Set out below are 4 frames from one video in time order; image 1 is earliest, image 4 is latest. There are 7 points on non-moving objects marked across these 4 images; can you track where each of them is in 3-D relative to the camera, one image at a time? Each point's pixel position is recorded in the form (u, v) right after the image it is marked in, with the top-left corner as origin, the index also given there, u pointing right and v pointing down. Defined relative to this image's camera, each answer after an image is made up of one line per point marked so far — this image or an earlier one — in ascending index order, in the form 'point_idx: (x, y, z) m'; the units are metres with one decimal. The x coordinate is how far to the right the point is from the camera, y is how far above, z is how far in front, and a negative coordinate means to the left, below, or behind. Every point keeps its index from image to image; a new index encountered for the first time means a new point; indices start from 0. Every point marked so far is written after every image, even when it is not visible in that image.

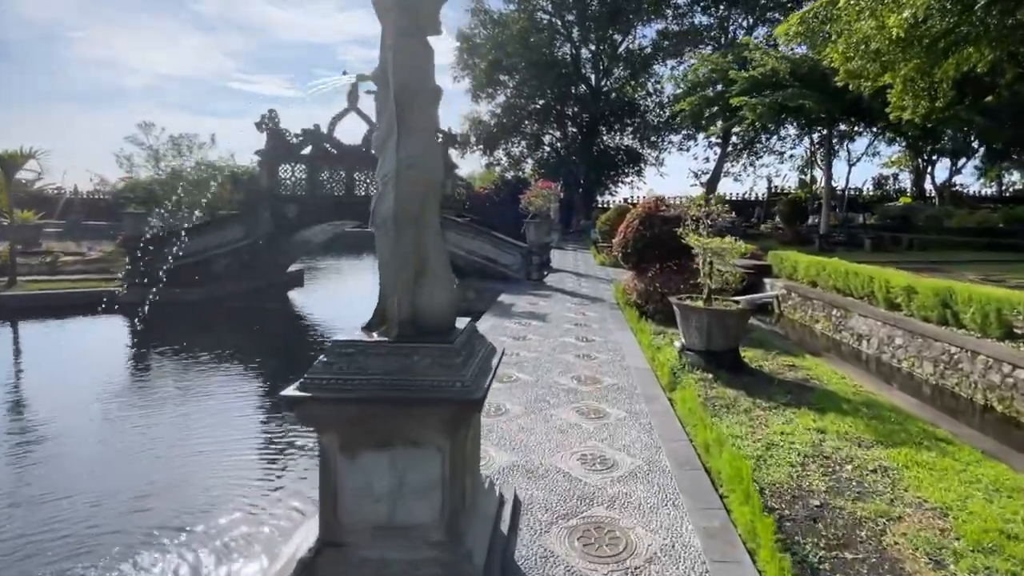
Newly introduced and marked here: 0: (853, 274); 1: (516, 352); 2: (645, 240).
0: (+5.1, +0.2, +8.6) m
1: (0.0, -0.7, +5.7) m
2: (+2.0, +0.7, +8.4) m
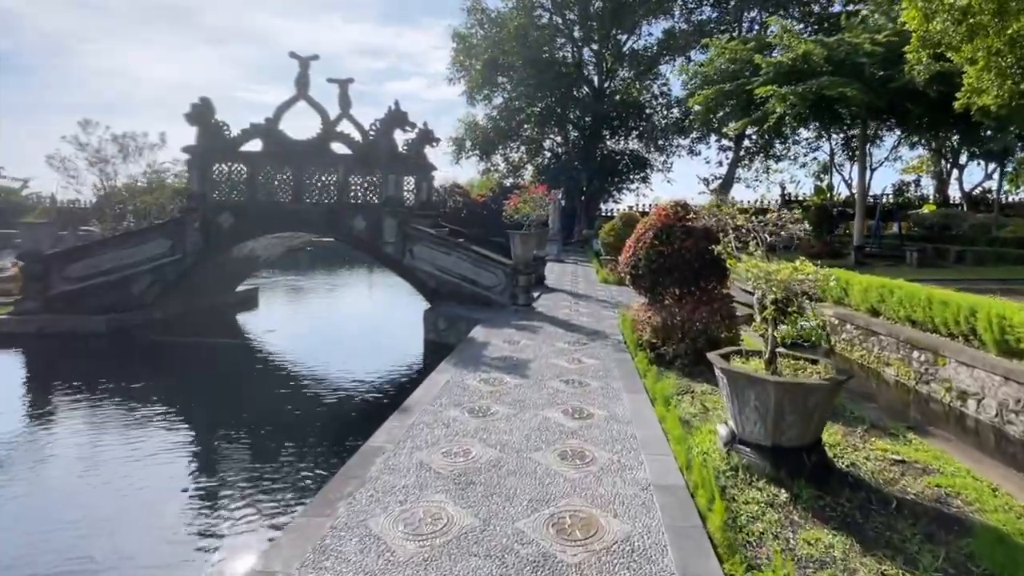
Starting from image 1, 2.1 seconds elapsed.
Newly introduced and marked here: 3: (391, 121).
0: (+4.8, -0.2, +6.4) m
1: (-0.3, -1.0, +3.6) m
2: (+1.7, +0.3, +6.3) m
3: (-2.1, +3.0, +10.1) m
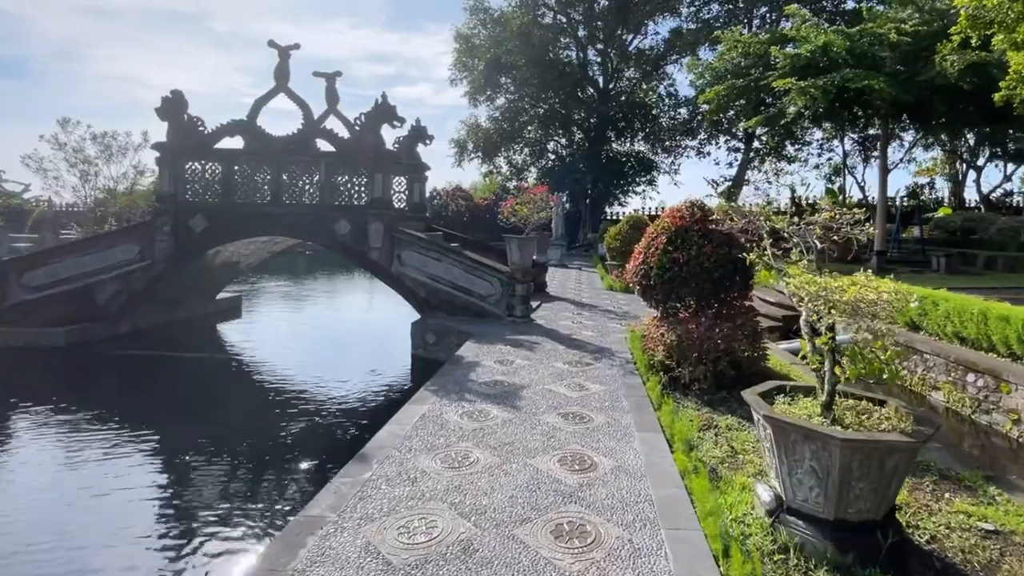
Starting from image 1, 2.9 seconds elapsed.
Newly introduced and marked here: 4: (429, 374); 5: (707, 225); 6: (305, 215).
0: (+4.7, -0.3, +5.5) m
1: (-0.4, -1.1, +2.7) m
2: (+1.6, +0.2, +5.4) m
3: (-2.2, +2.8, +9.3) m
4: (-1.2, -1.2, +8.1) m
5: (+1.8, +0.6, +5.5) m
6: (-3.4, +1.2, +9.2) m
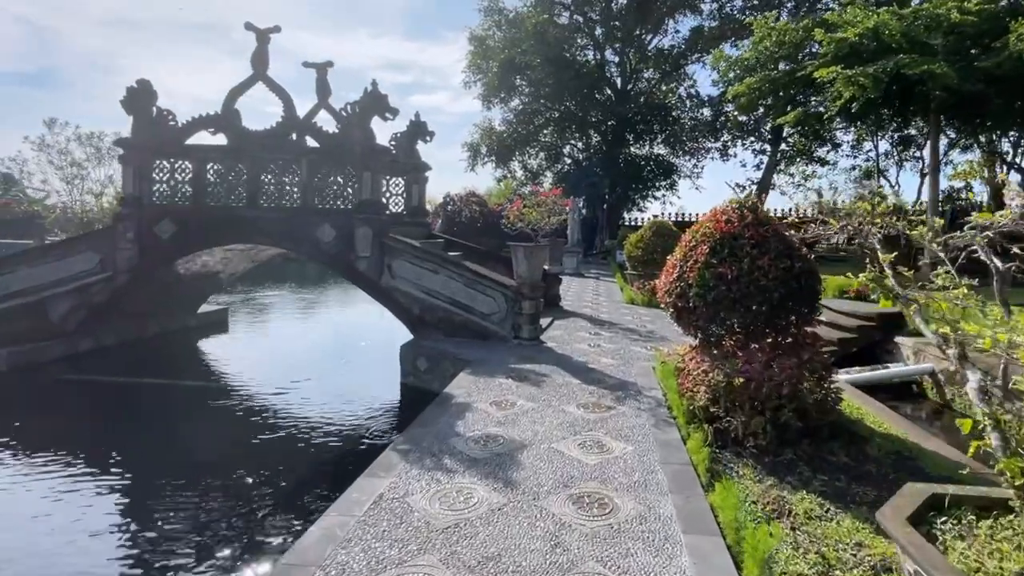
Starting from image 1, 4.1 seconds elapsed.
0: (+4.7, -0.5, +4.2) m
1: (-0.5, -1.2, +1.6) m
2: (+1.6, 0.0, +4.2) m
3: (-2.1, +2.6, +8.2) m
4: (-1.1, -1.4, +6.9) m
5: (+1.8, +0.4, +4.2) m
6: (-3.3, +1.0, +8.1) m
